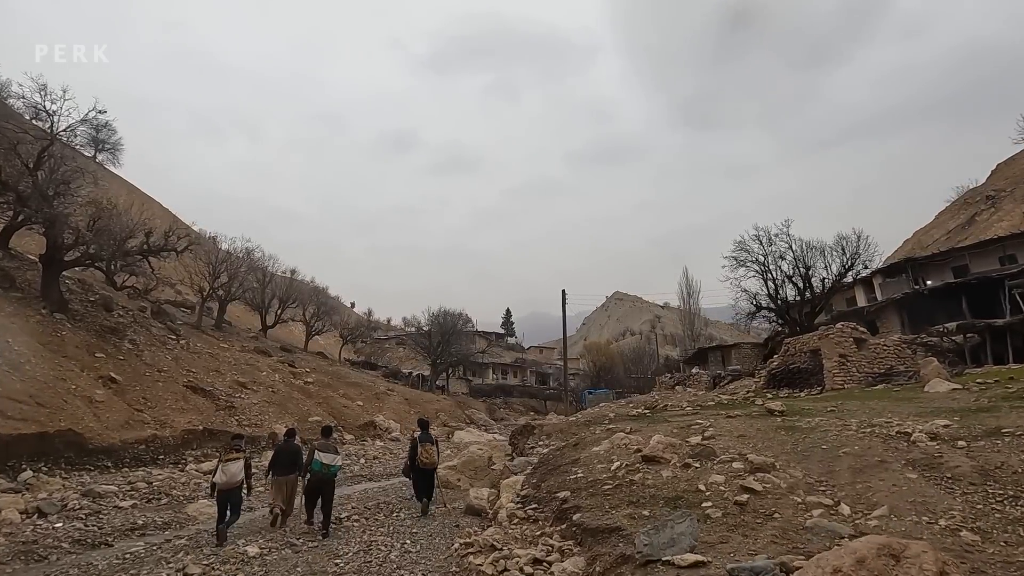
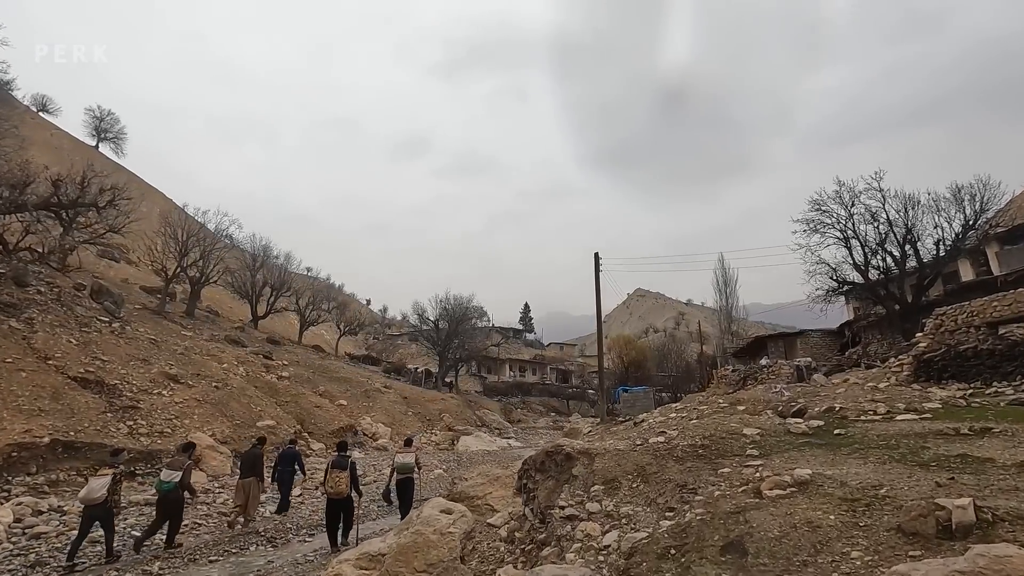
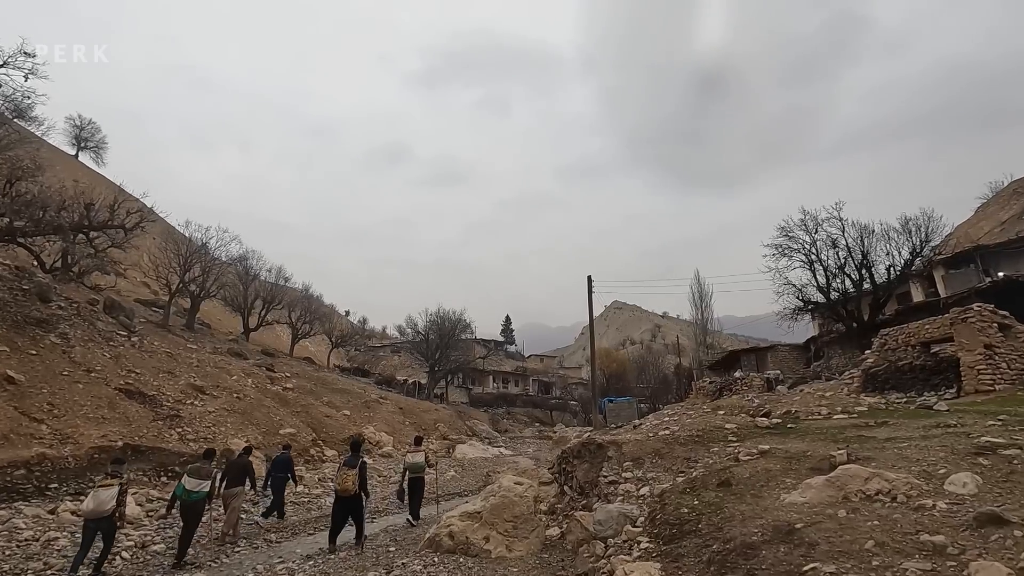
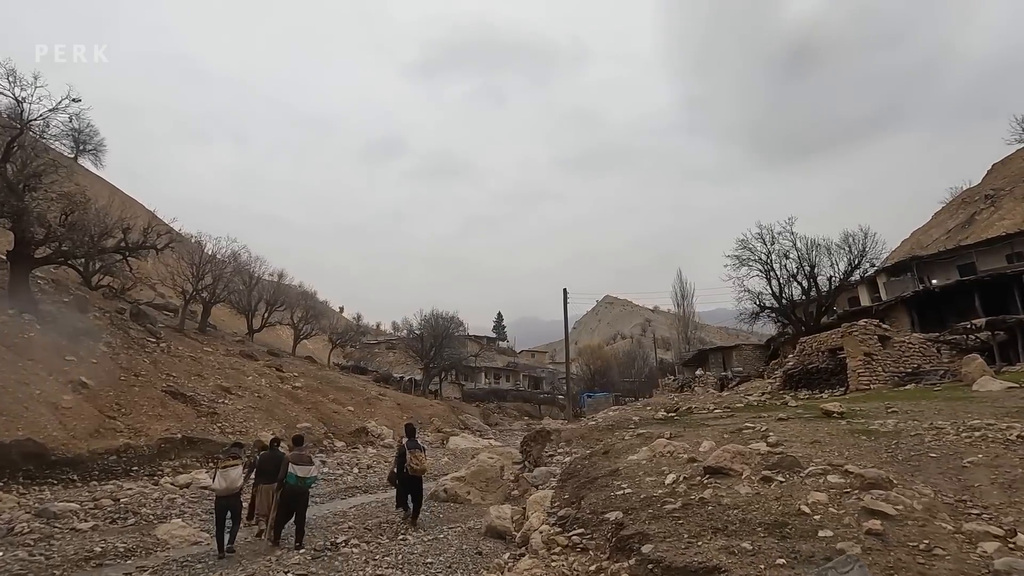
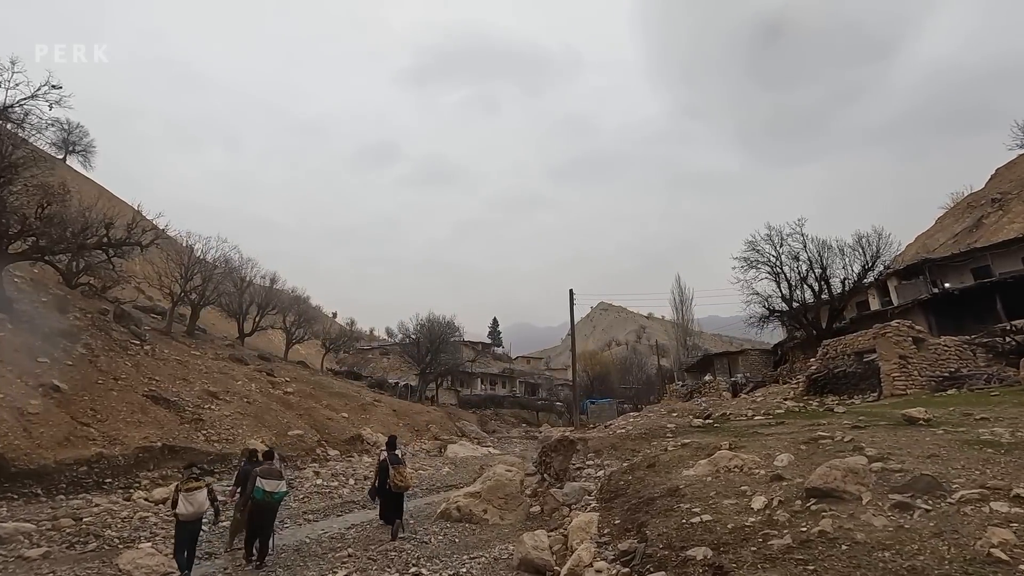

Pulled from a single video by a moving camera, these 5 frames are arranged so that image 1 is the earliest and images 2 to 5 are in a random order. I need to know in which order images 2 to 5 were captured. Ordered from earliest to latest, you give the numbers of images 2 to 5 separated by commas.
4, 5, 3, 2
